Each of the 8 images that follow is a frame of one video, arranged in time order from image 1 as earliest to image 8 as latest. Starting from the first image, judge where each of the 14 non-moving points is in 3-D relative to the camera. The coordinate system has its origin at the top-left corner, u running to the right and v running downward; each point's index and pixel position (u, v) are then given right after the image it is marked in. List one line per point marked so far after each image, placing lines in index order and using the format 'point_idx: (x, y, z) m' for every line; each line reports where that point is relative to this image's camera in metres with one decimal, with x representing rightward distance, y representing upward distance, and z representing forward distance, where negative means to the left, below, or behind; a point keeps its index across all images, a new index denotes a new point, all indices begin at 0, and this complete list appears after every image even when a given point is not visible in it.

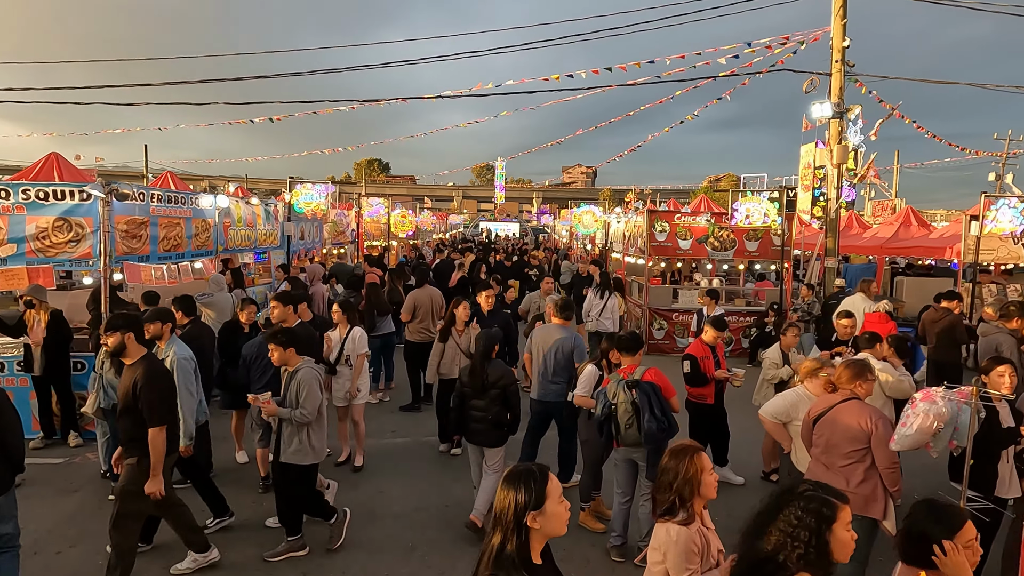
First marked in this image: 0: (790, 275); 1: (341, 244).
0: (+4.8, +0.2, +11.6) m
1: (-4.0, +1.0, +15.4) m
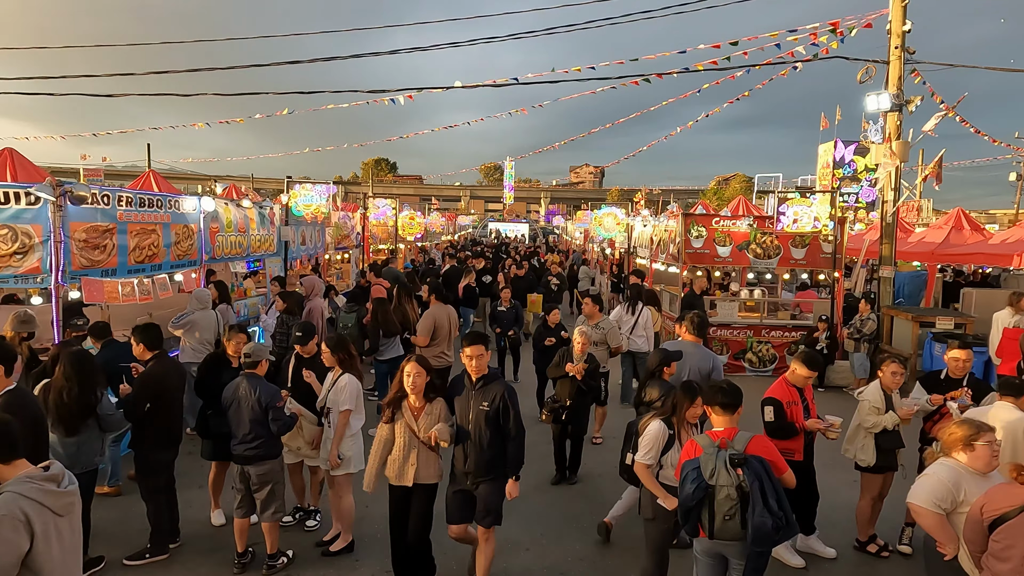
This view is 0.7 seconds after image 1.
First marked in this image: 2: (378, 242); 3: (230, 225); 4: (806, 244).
0: (+5.1, 0.0, +10.4) m
1: (-3.6, +0.8, +14.4) m
2: (-3.7, +1.3, +18.4) m
3: (-3.7, +0.8, +8.7) m
4: (+4.6, +0.7, +10.5) m
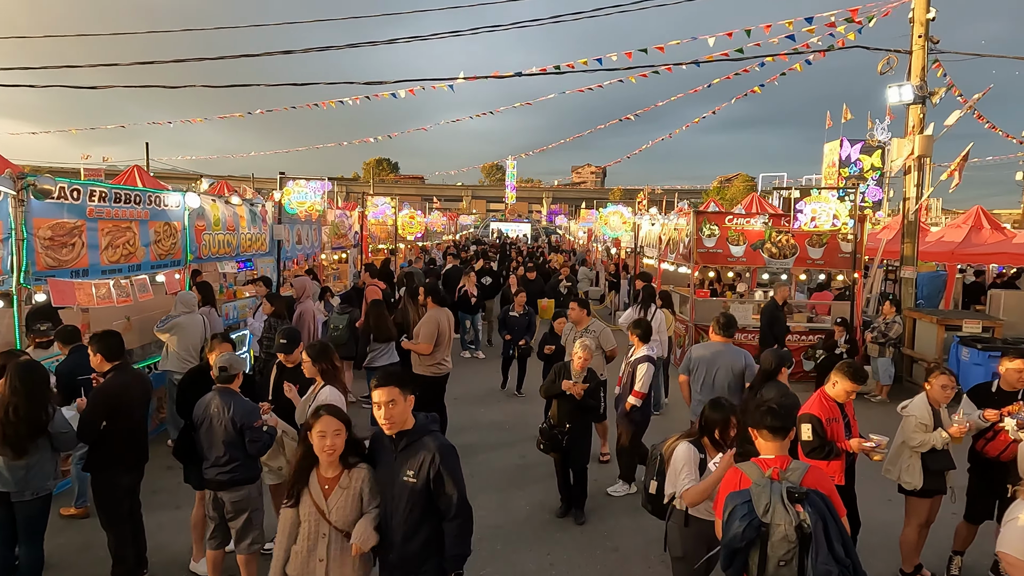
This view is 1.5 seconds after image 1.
0: (+5.2, 0.0, +9.9) m
1: (-3.5, +0.8, +13.9) m
2: (-3.6, +1.2, +17.9) m
3: (-3.6, +0.8, +8.2) m
4: (+4.6, +0.7, +10.0) m
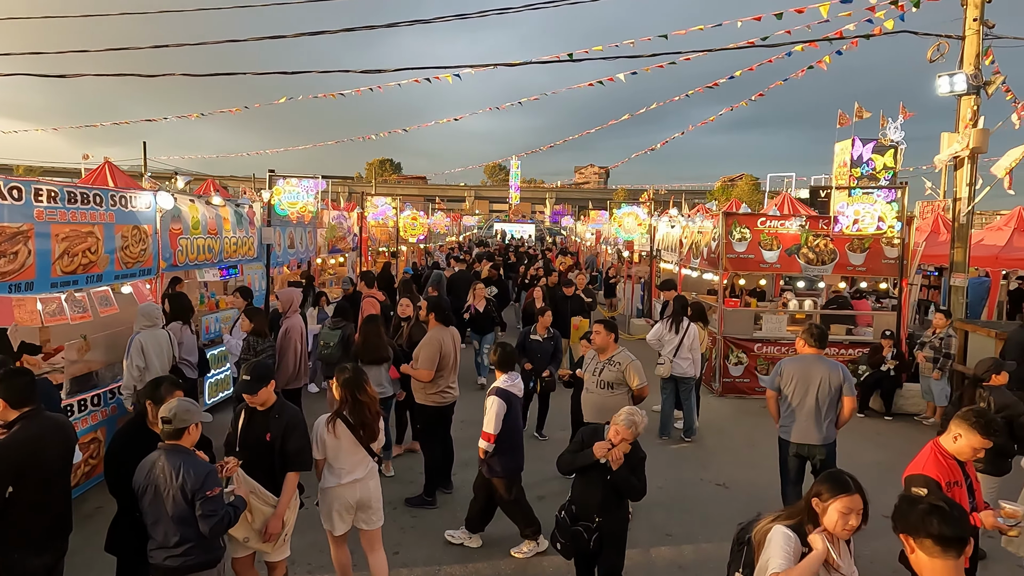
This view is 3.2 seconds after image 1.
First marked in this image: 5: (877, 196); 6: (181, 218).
0: (+5.3, -0.1, +9.0) m
1: (-3.4, +0.7, +13.0) m
2: (-3.4, +1.1, +17.0) m
3: (-3.5, +0.7, +7.4) m
4: (+4.8, +0.5, +9.1) m
5: (+4.8, +1.2, +8.8) m
6: (-3.5, +0.7, +7.0) m
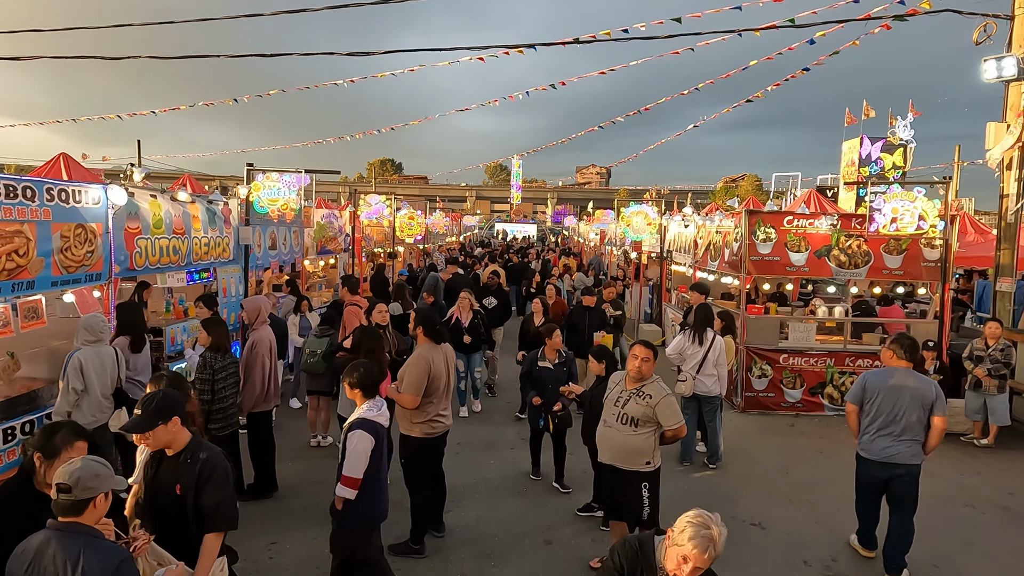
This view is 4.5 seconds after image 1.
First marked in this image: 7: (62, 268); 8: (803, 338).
0: (+5.3, -0.2, +8.2) m
1: (-3.3, +0.6, +12.2) m
2: (-3.4, +1.0, +16.2) m
3: (-3.5, +0.6, +6.6) m
4: (+4.8, +0.5, +8.2) m
5: (+4.8, +1.1, +7.9) m
6: (-3.5, +0.7, +6.2) m
7: (-3.5, +0.2, +5.2) m
8: (+3.7, -0.6, +8.4) m
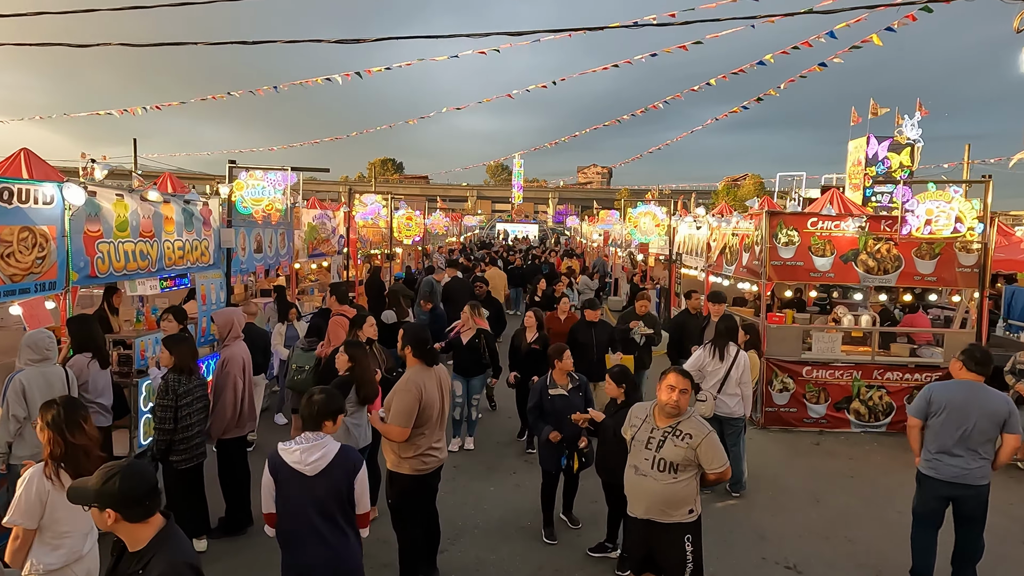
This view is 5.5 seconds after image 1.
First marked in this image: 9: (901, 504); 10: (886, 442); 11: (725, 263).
0: (+5.4, -0.3, +7.6) m
1: (-3.3, +0.6, +11.6) m
2: (-3.3, +1.0, +15.6) m
3: (-3.4, +0.6, +6.0) m
4: (+4.8, +0.4, +7.6) m
5: (+4.8, +1.0, +7.3) m
6: (-3.4, +0.6, +5.6) m
7: (-3.4, +0.1, +4.6) m
8: (+3.7, -0.7, +7.8) m
9: (+3.4, -1.9, +5.8) m
10: (+4.1, -1.7, +7.5) m
11: (+2.9, +0.3, +9.1) m
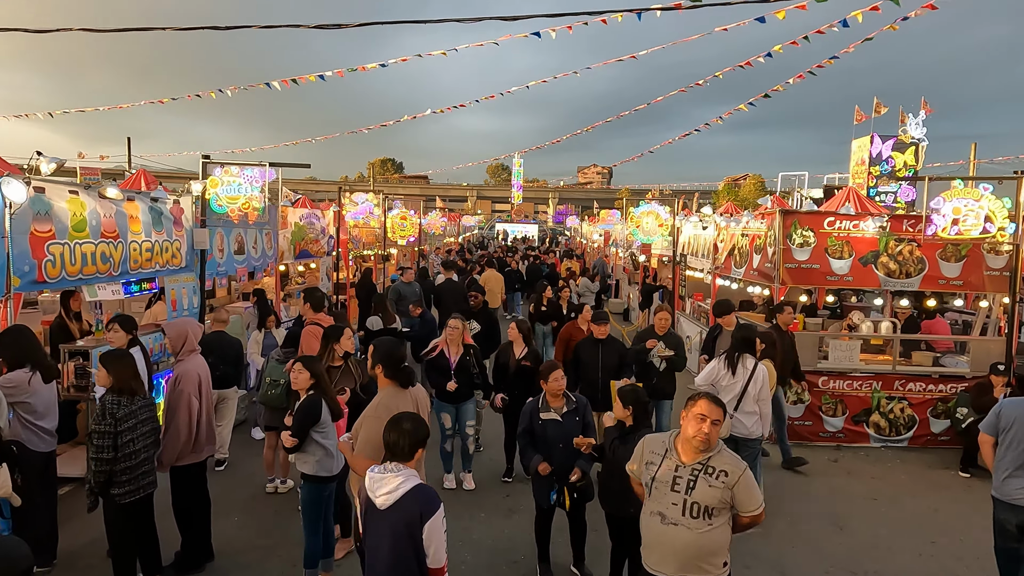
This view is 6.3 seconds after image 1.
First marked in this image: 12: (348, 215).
0: (+5.3, -0.3, +7.0) m
1: (-3.4, +0.5, +11.1) m
2: (-3.4, +0.9, +15.1) m
3: (-3.5, +0.5, +5.4) m
4: (+4.8, +0.3, +7.1) m
5: (+4.8, +1.0, +6.8) m
6: (-3.5, +0.6, +5.1) m
7: (-3.5, 0.0, +4.0) m
8: (+3.6, -0.8, +7.3) m
9: (+3.3, -1.9, +5.2) m
10: (+4.1, -1.8, +6.9) m
11: (+2.8, +0.3, +8.5) m
12: (-3.5, +1.6, +14.3) m
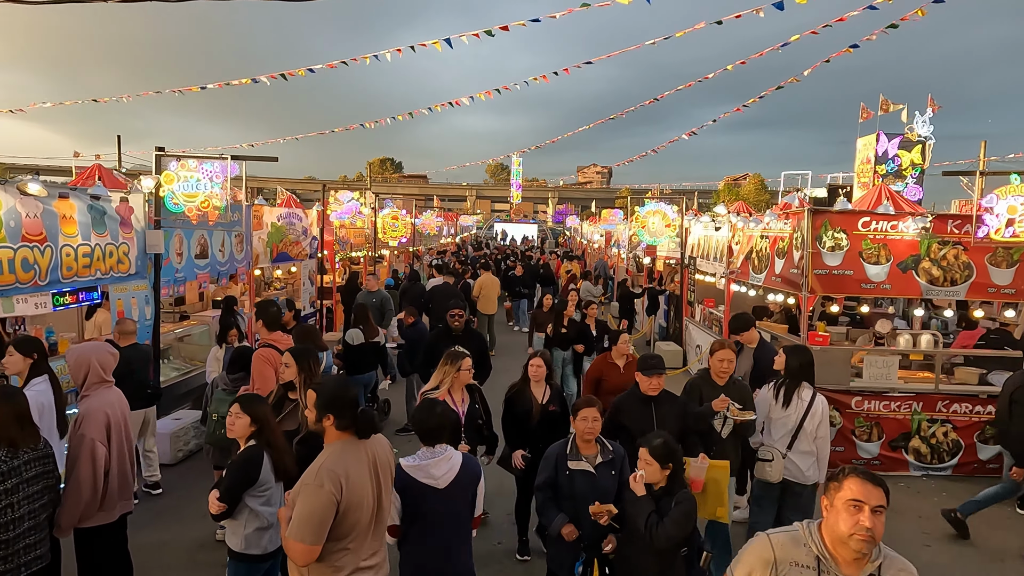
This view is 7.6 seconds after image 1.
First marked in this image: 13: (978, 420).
0: (+5.3, -0.4, +6.2) m
1: (-3.4, +0.4, +10.2) m
2: (-3.5, +0.8, +14.2) m
3: (-3.5, +0.4, +4.6) m
4: (+4.7, +0.3, +6.3) m
5: (+4.7, +0.9, +6.0) m
6: (-3.5, +0.5, +4.3) m
7: (-3.6, -0.1, +3.2) m
8: (+3.6, -0.8, +6.5) m
9: (+3.2, -2.0, +4.4) m
10: (+4.0, -1.8, +6.1) m
11: (+2.8, +0.2, +7.7) m
12: (-3.5, +1.5, +13.4) m
13: (+4.4, -1.2, +6.2) m
